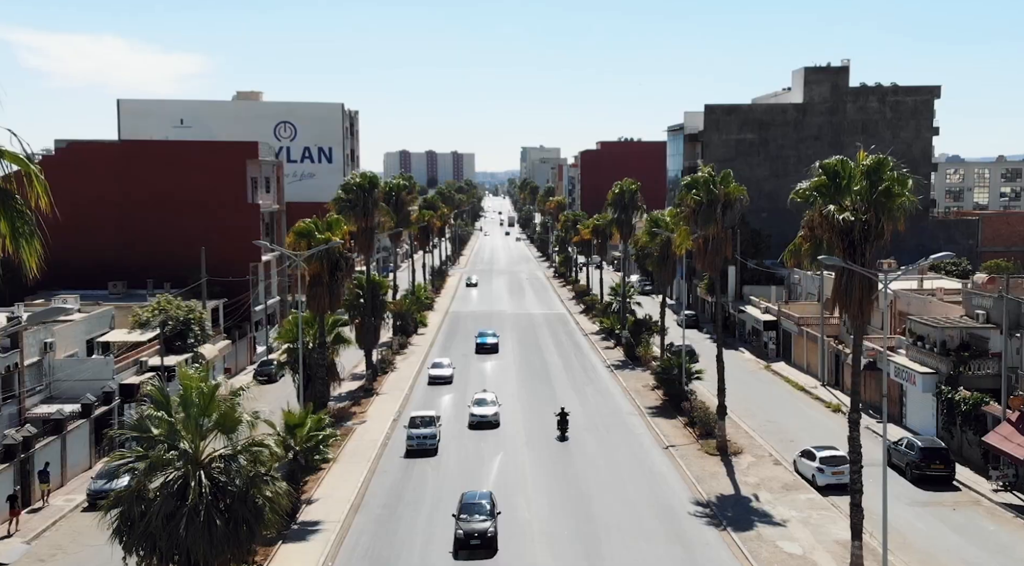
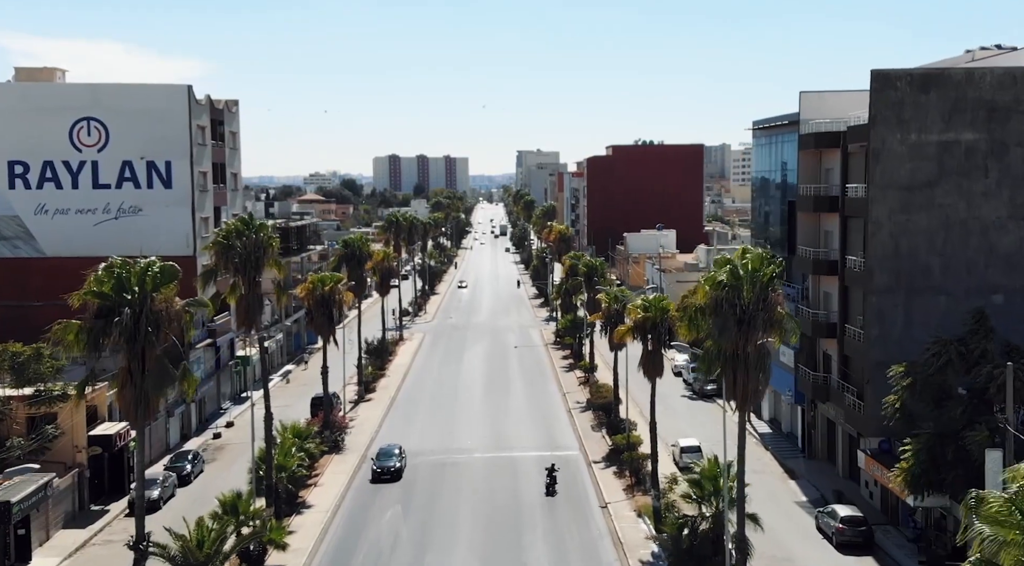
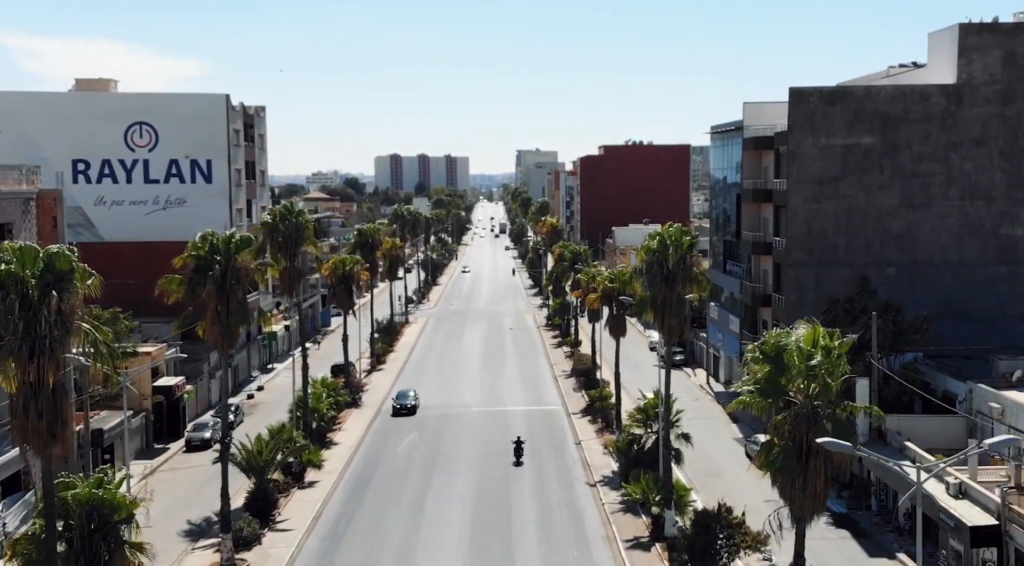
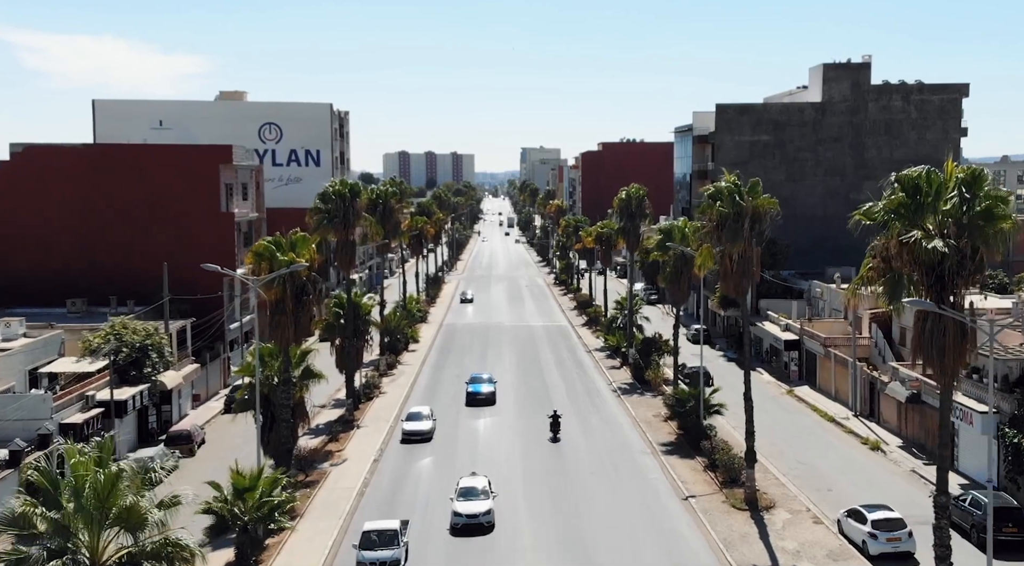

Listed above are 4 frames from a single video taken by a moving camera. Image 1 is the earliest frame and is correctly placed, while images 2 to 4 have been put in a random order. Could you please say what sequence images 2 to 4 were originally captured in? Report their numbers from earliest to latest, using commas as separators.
4, 3, 2
